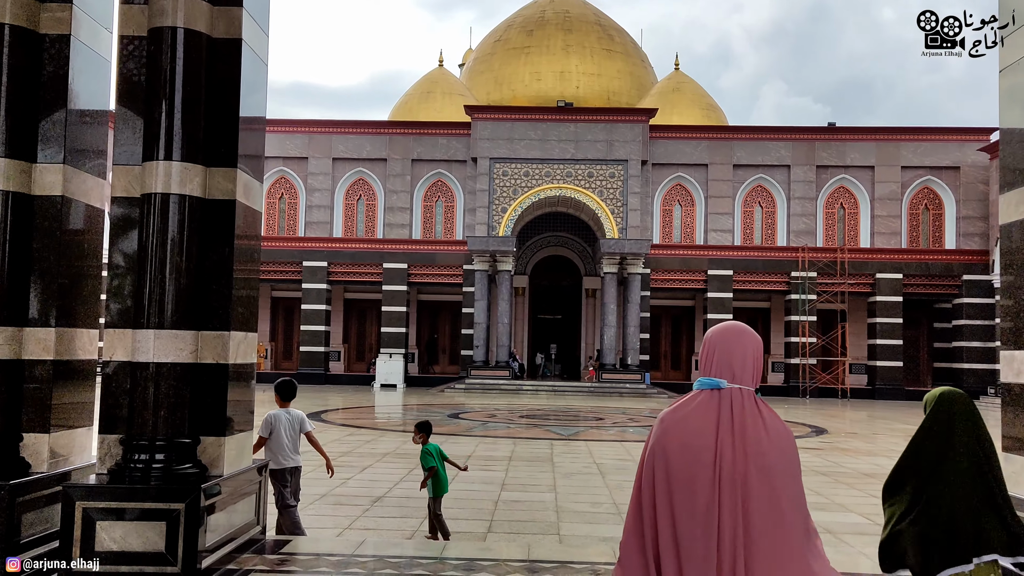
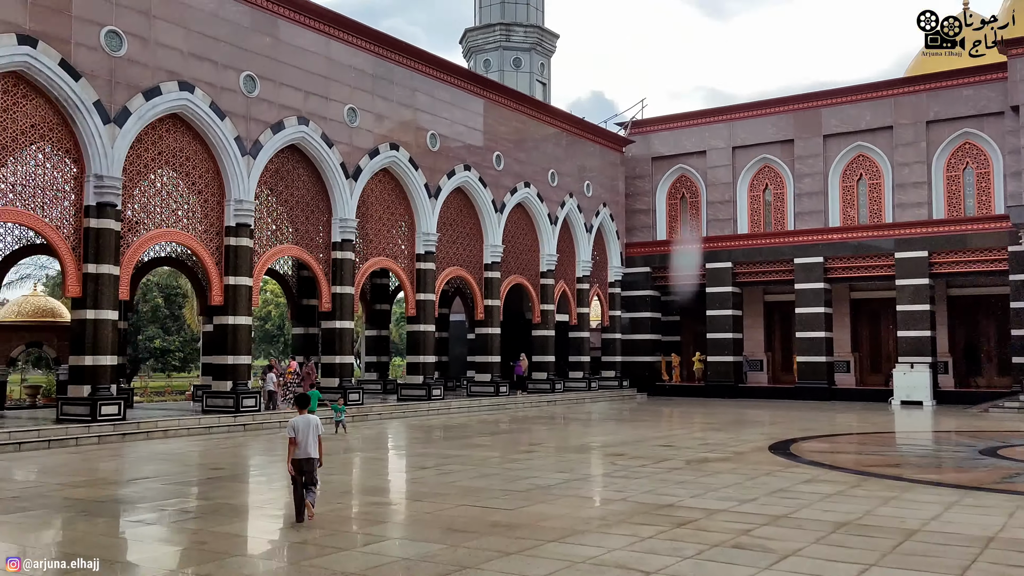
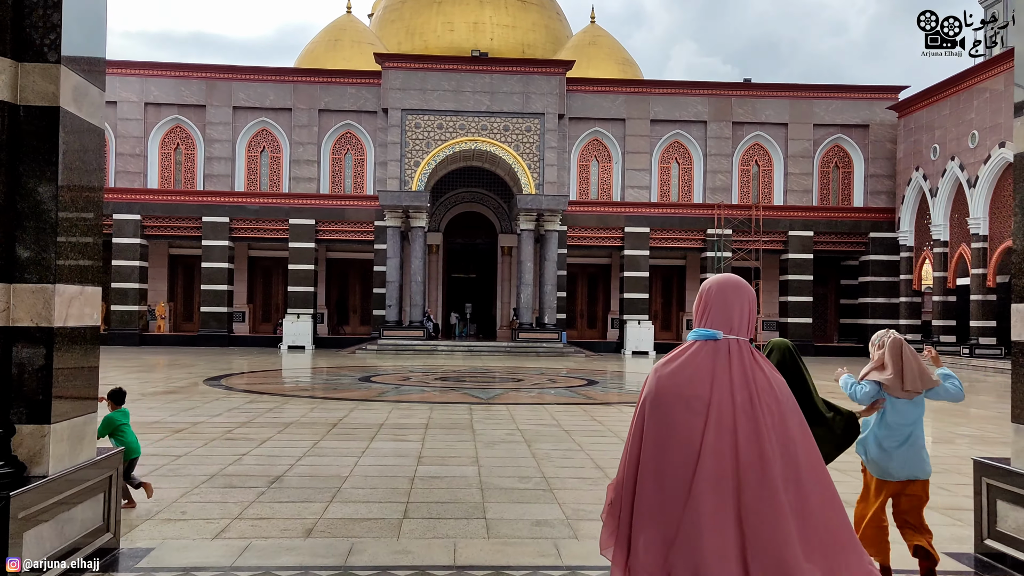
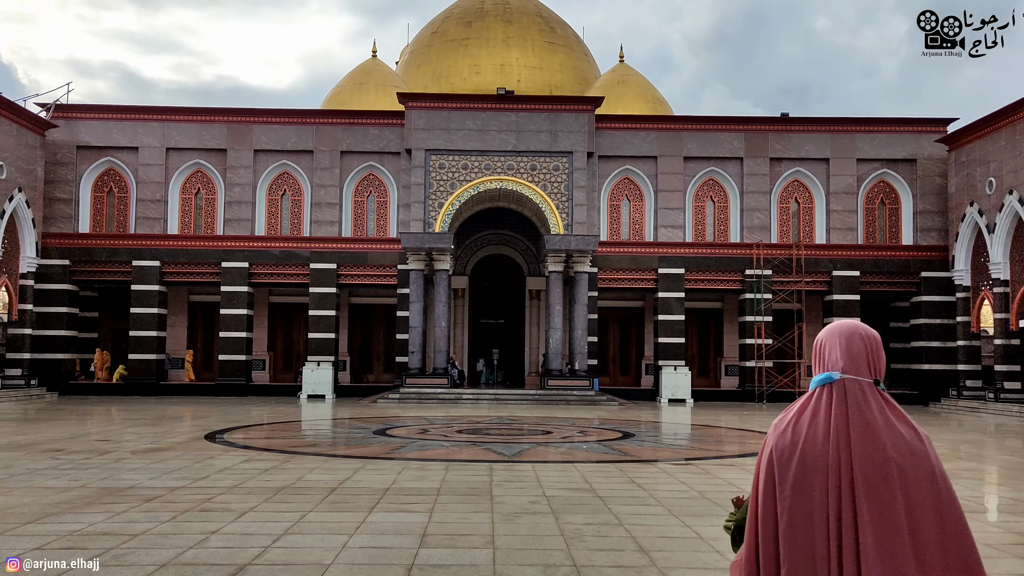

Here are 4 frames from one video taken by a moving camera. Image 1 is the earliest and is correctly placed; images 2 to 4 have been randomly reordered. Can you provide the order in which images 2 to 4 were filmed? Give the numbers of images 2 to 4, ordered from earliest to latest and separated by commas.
3, 4, 2
